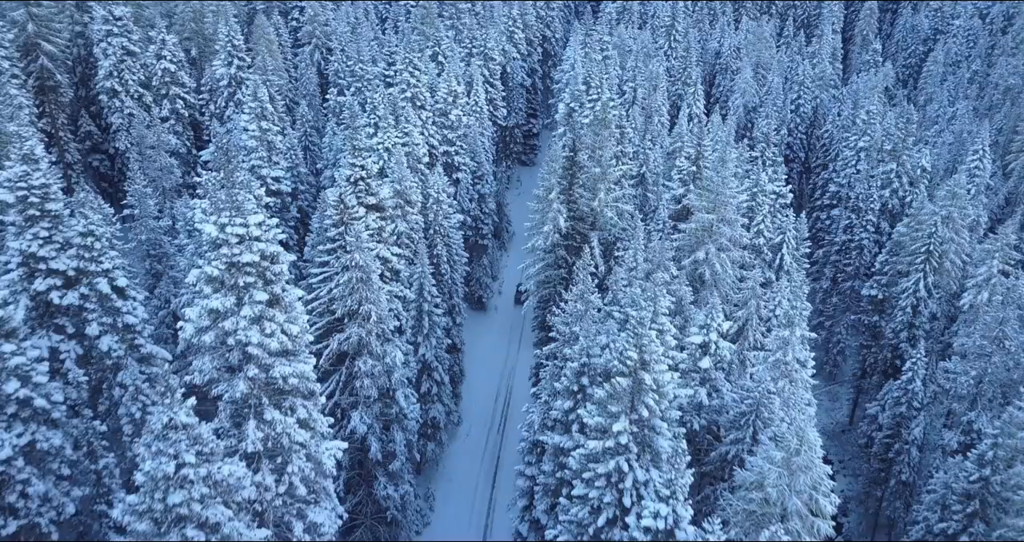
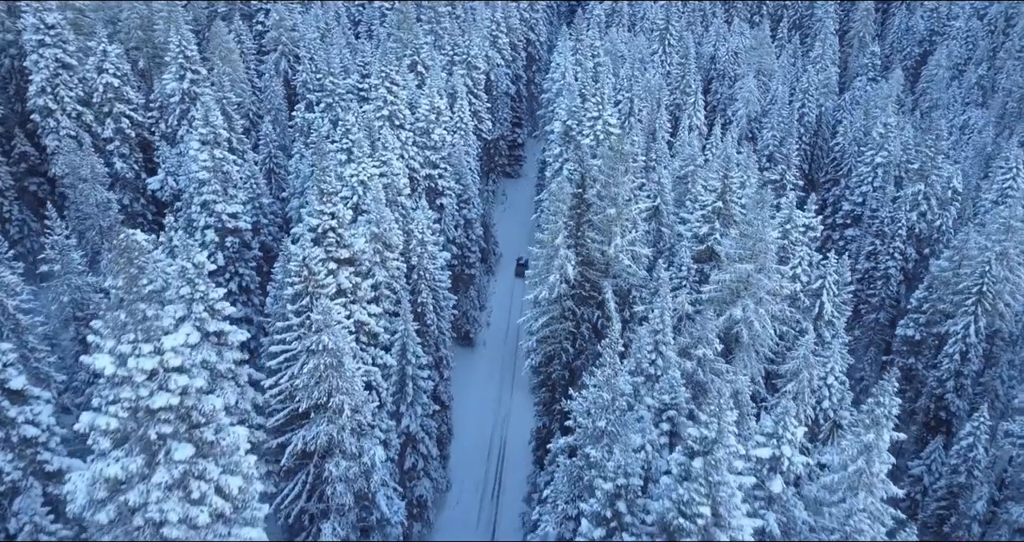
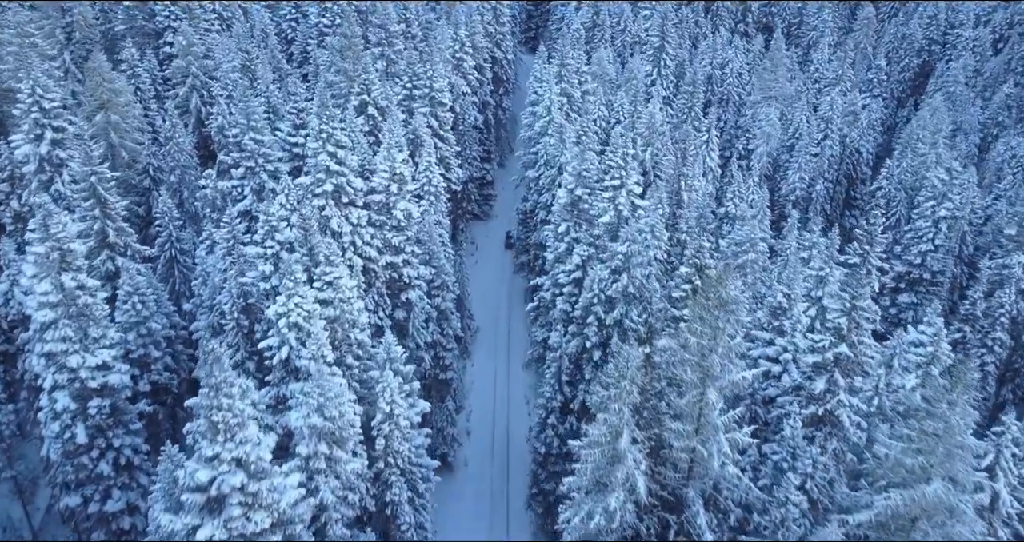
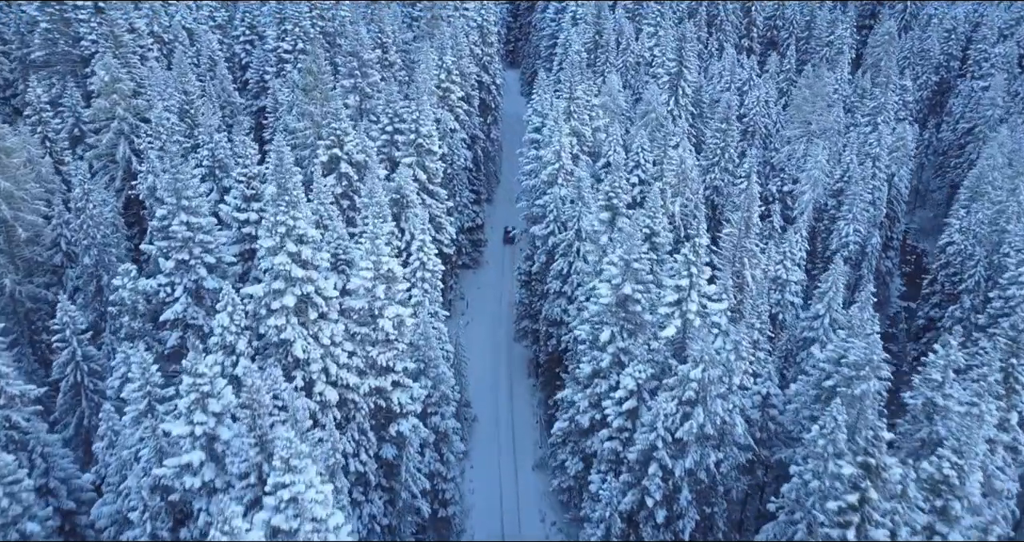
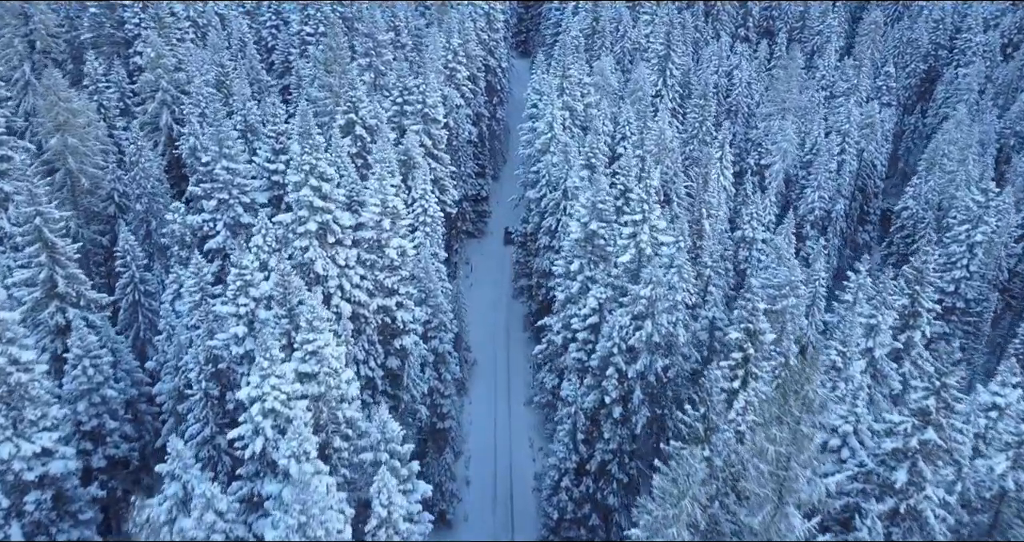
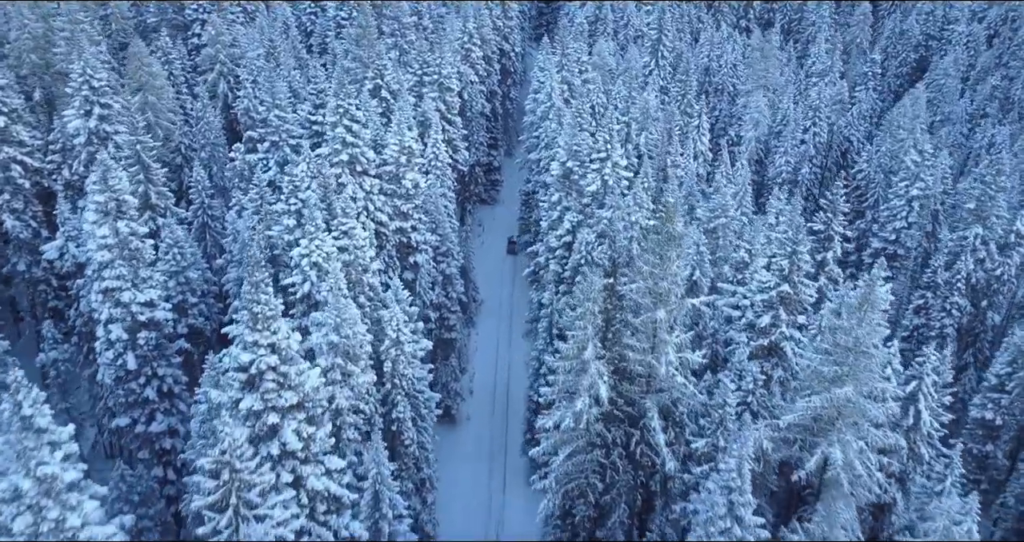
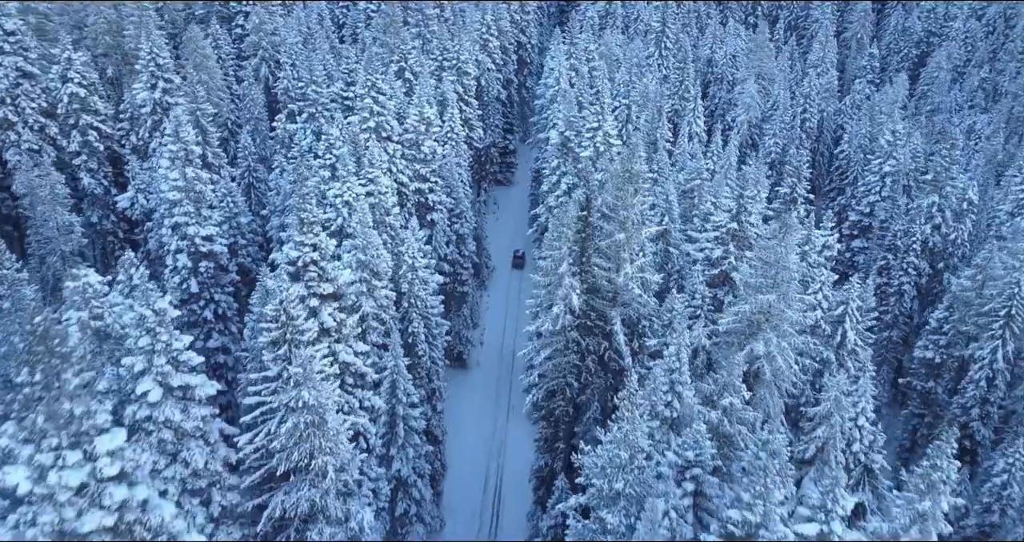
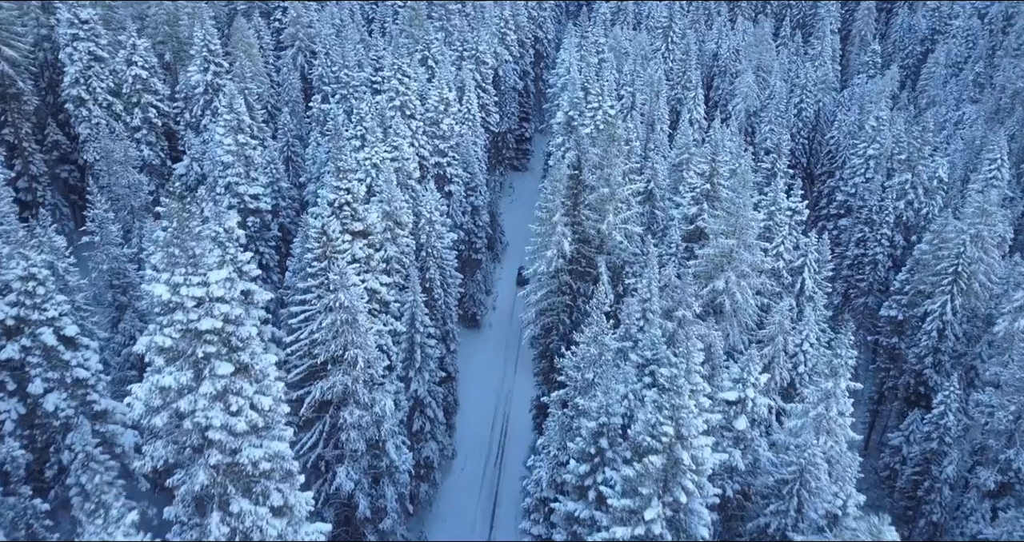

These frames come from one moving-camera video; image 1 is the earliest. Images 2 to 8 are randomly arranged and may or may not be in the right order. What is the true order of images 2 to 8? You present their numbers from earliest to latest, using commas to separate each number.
8, 2, 7, 6, 3, 5, 4
